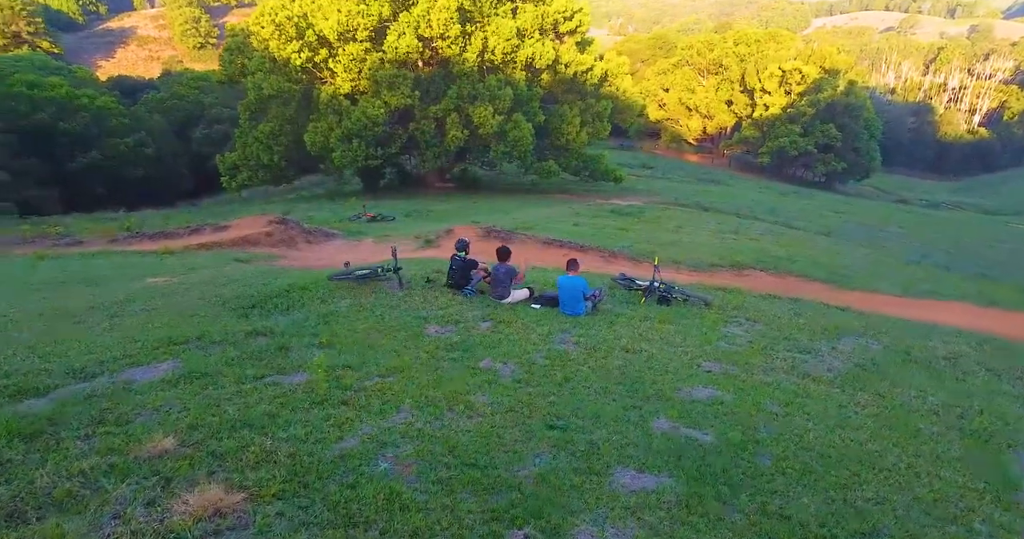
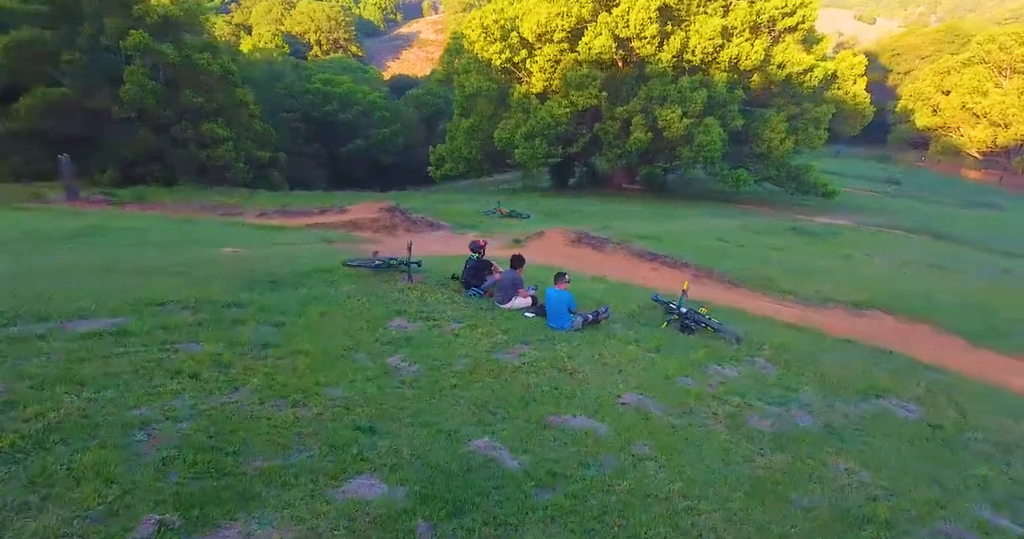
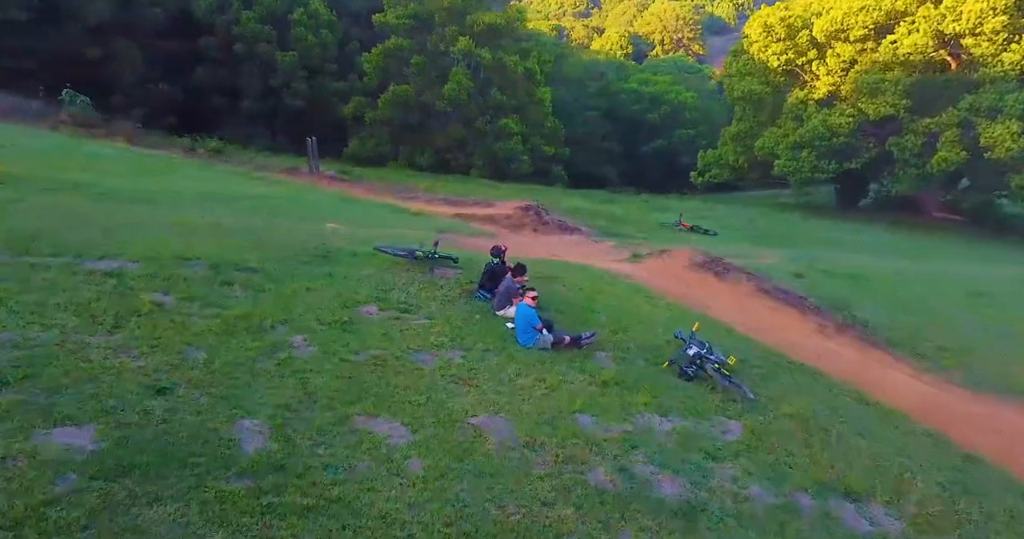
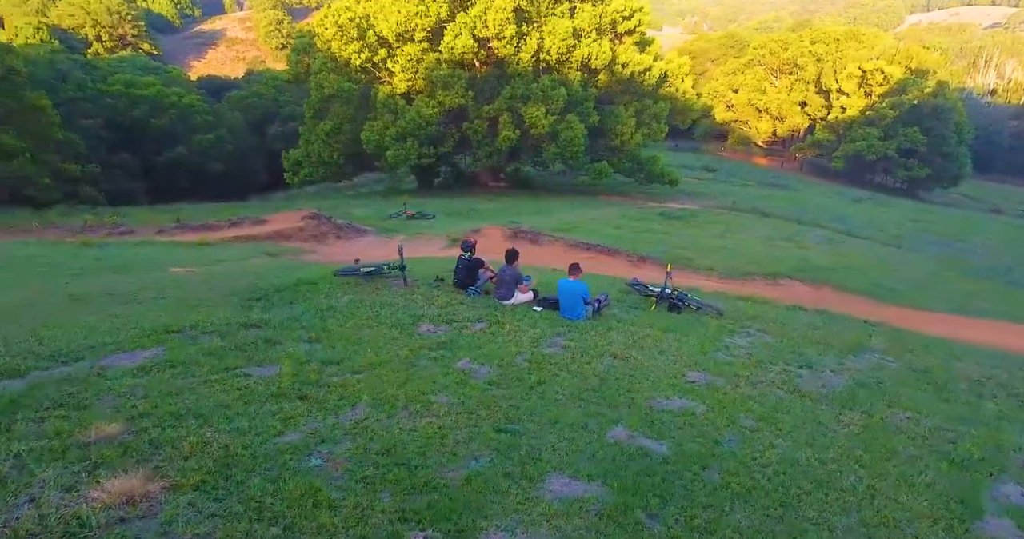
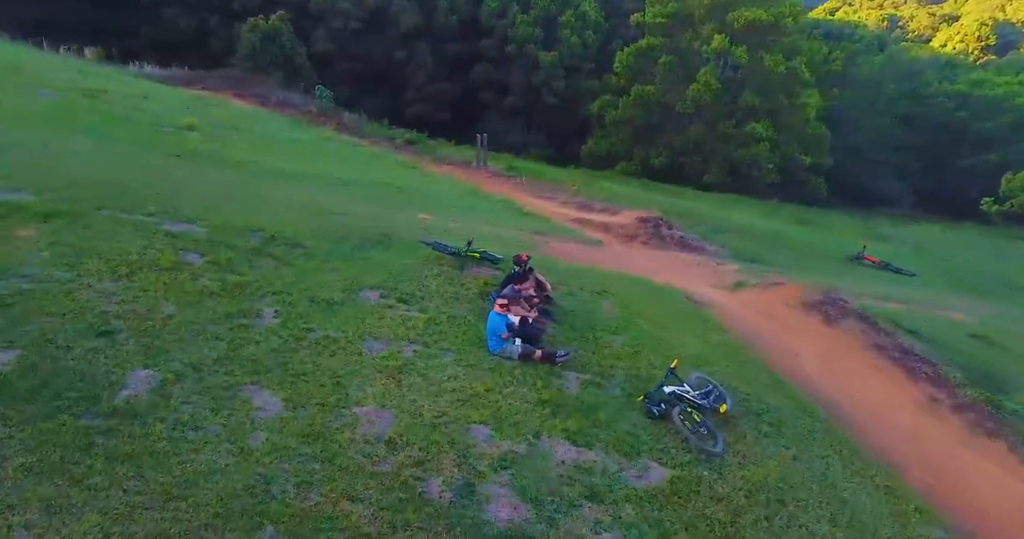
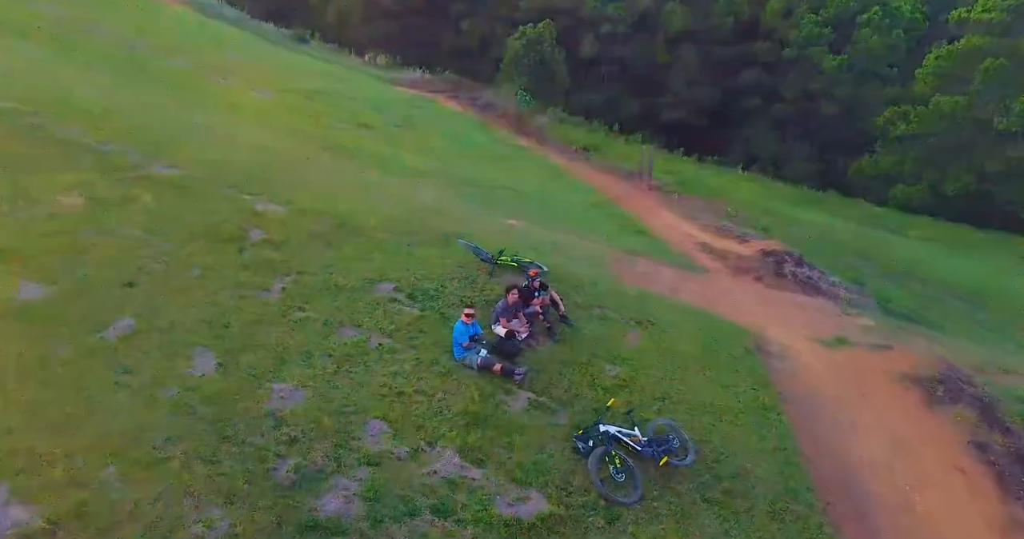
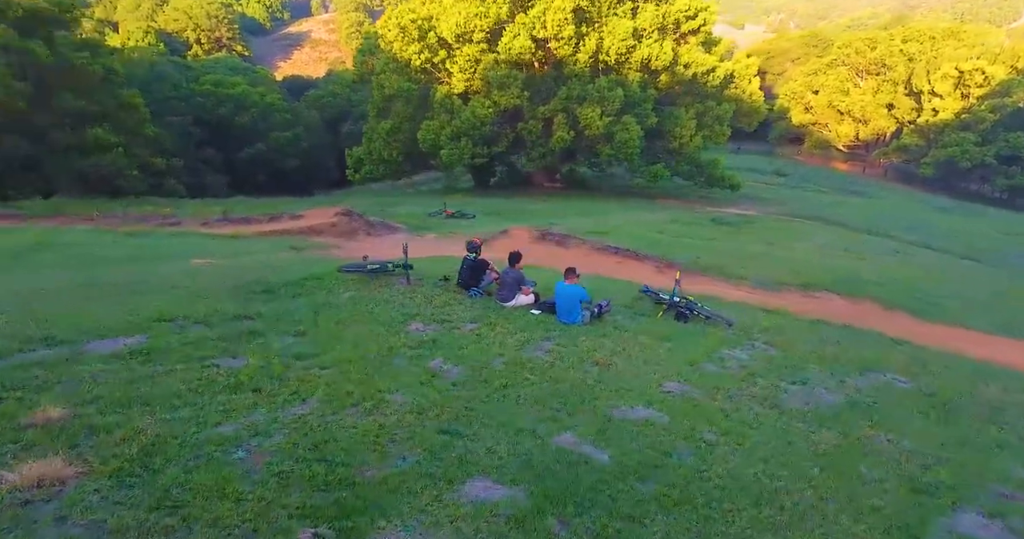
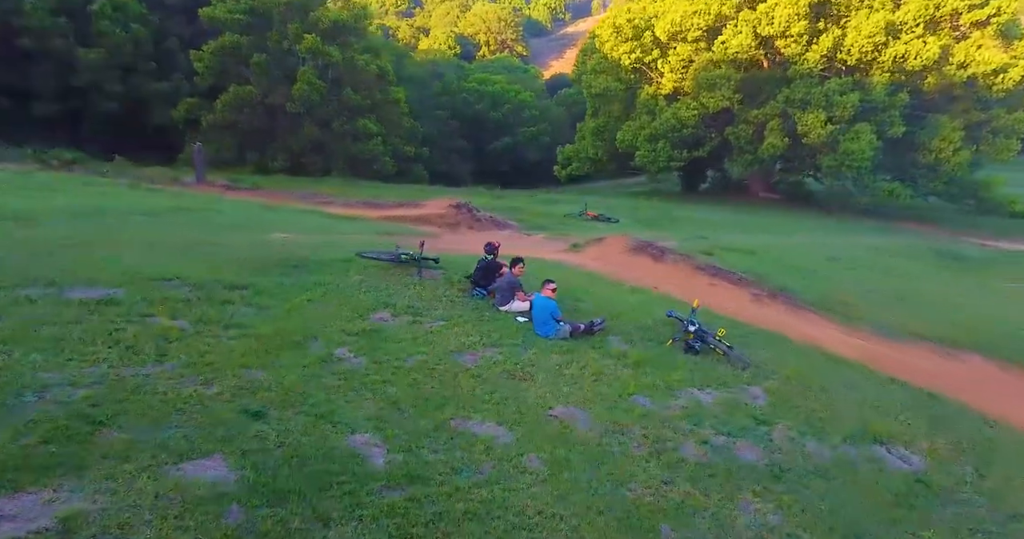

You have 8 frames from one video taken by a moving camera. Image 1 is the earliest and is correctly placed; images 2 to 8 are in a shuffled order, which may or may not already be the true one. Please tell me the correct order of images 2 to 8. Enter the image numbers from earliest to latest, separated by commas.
4, 7, 2, 8, 3, 5, 6
